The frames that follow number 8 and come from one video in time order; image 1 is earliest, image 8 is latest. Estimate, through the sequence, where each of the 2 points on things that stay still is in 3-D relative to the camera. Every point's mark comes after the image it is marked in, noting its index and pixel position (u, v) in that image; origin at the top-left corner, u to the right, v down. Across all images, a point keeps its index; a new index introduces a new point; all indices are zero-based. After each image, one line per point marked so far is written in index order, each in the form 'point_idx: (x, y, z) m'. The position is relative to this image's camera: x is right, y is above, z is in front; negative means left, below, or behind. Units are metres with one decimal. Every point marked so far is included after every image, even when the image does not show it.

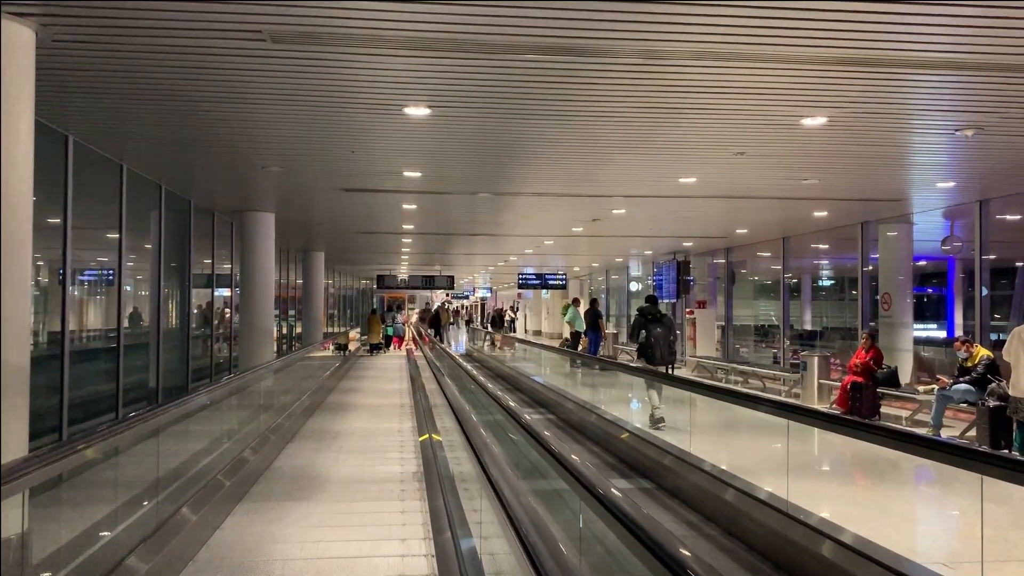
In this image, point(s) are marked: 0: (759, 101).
0: (+1.6, +1.3, +4.6) m
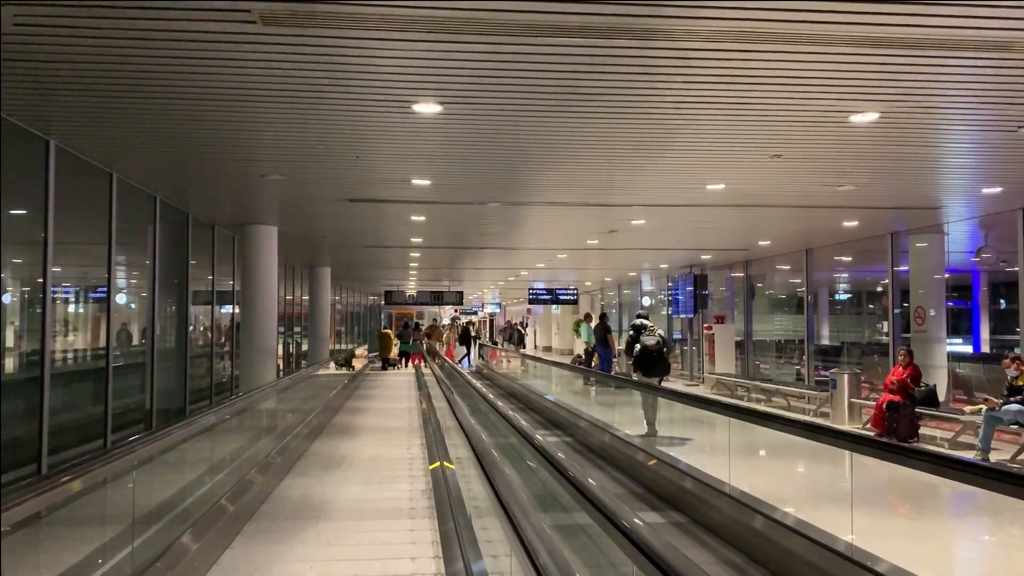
0: (+1.7, +1.2, +4.2) m
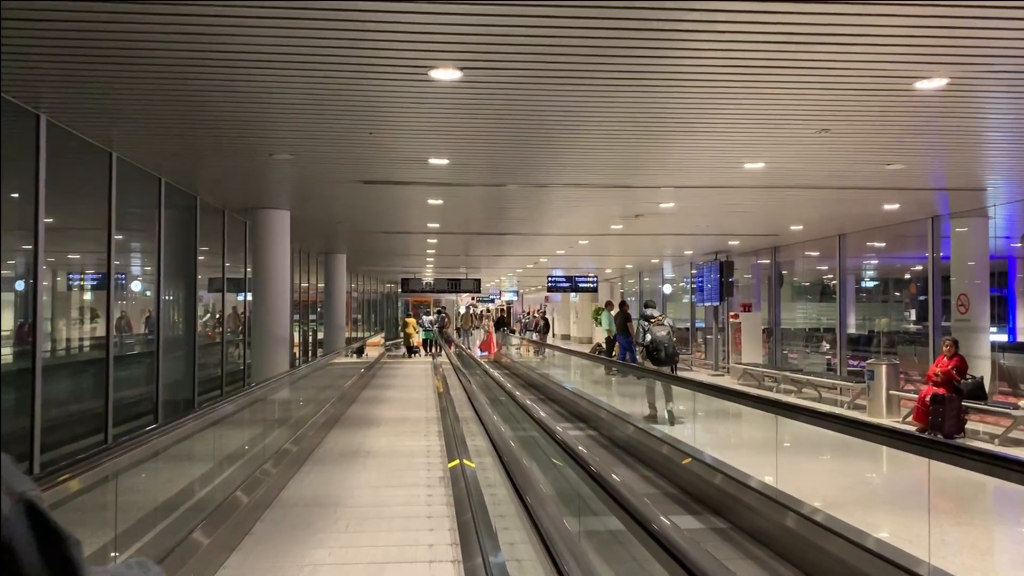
0: (+1.9, +1.3, +3.8) m
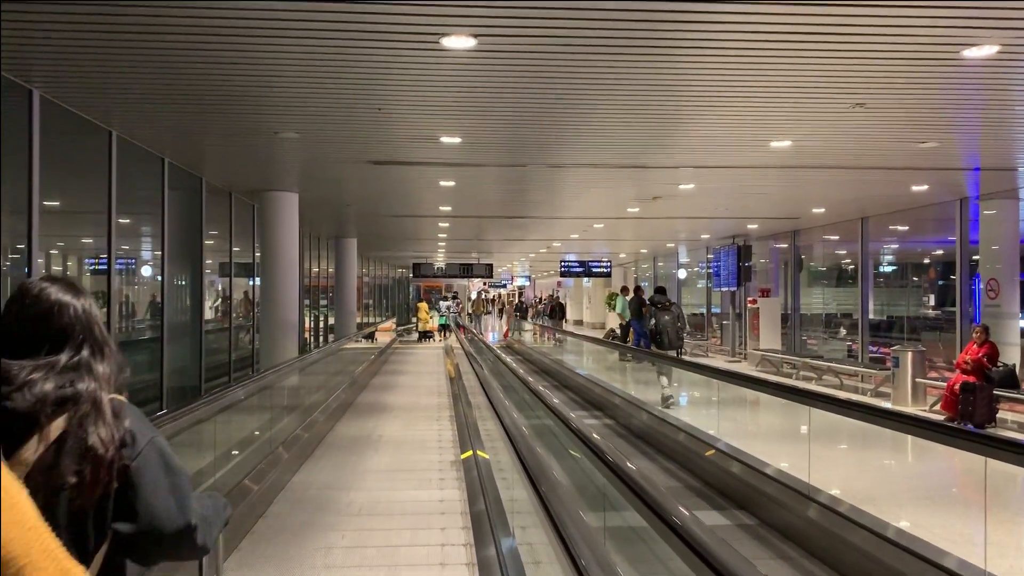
0: (+2.0, +1.3, +3.5) m
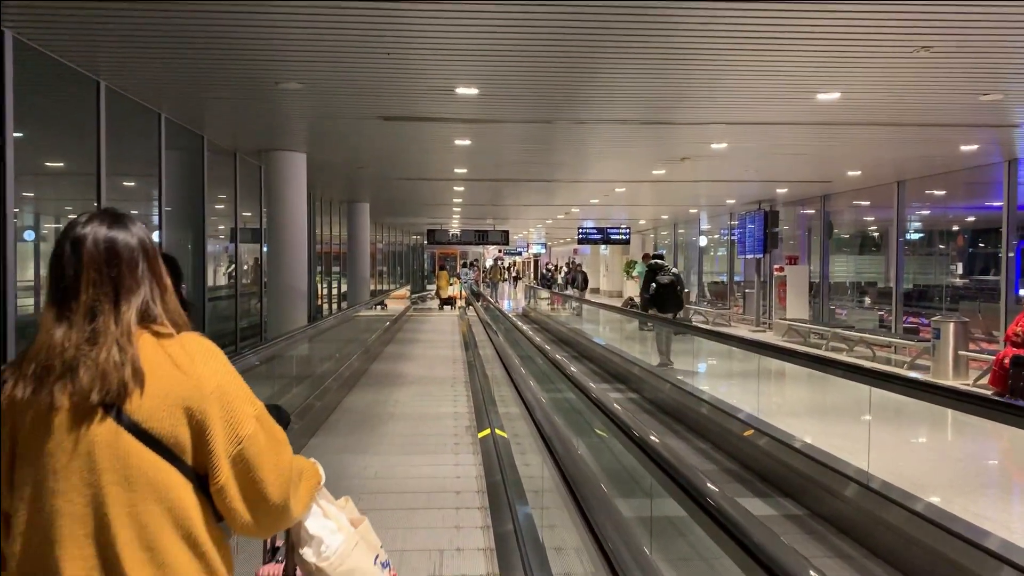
0: (+2.1, +1.5, +3.0) m
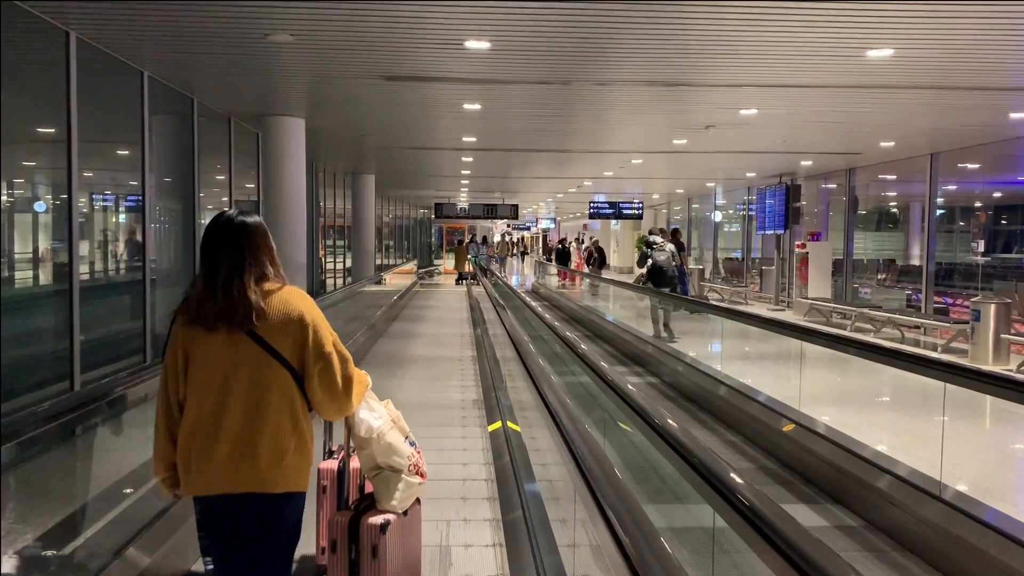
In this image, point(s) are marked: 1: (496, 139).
0: (+2.2, +1.6, +2.5) m
1: (-0.2, +1.9, +9.1) m
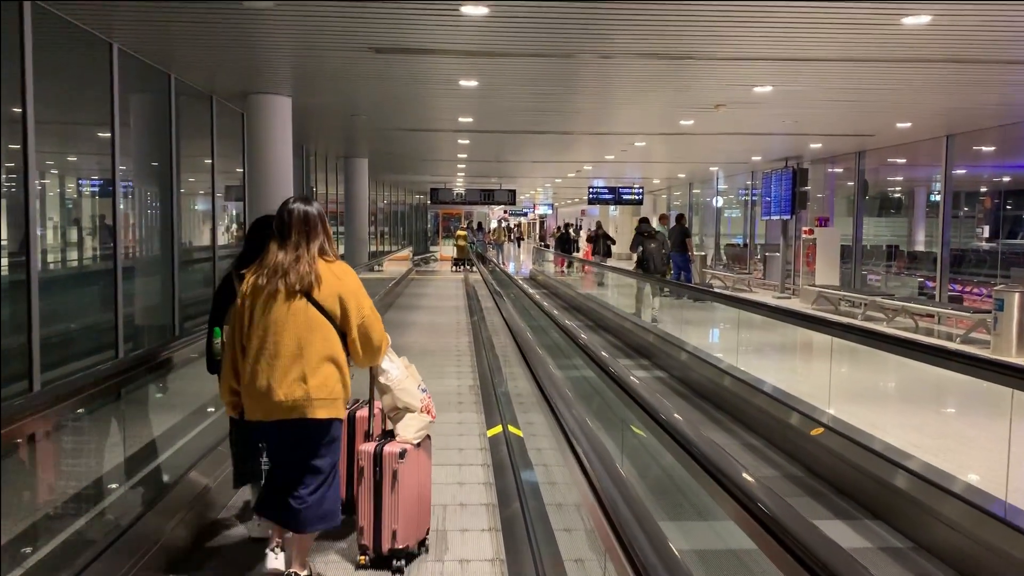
0: (+2.2, +1.6, +2.1) m
1: (-0.2, +2.1, +8.7) m
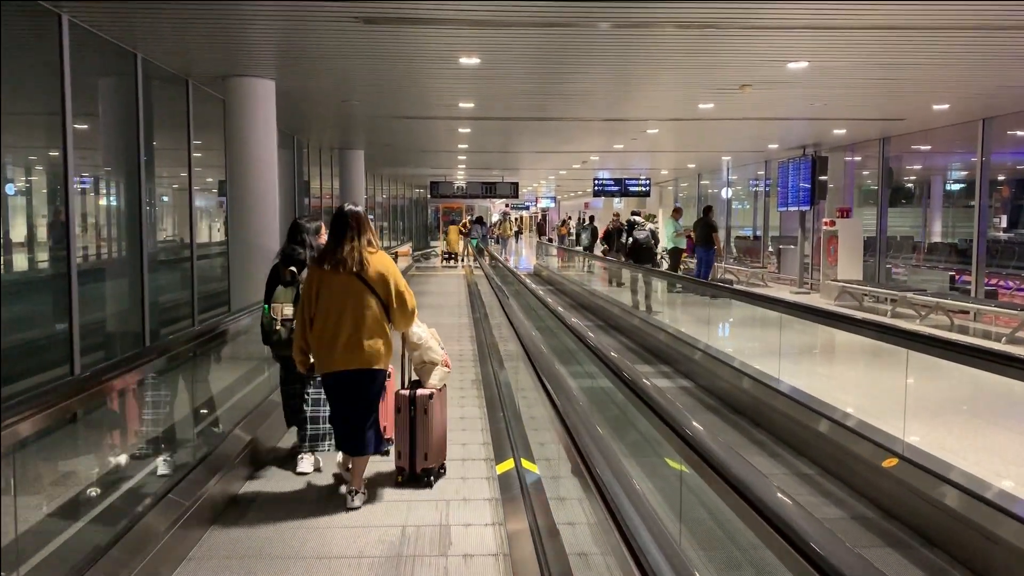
0: (+2.2, +1.6, +1.5) m
1: (-0.2, +2.1, +8.0) m
